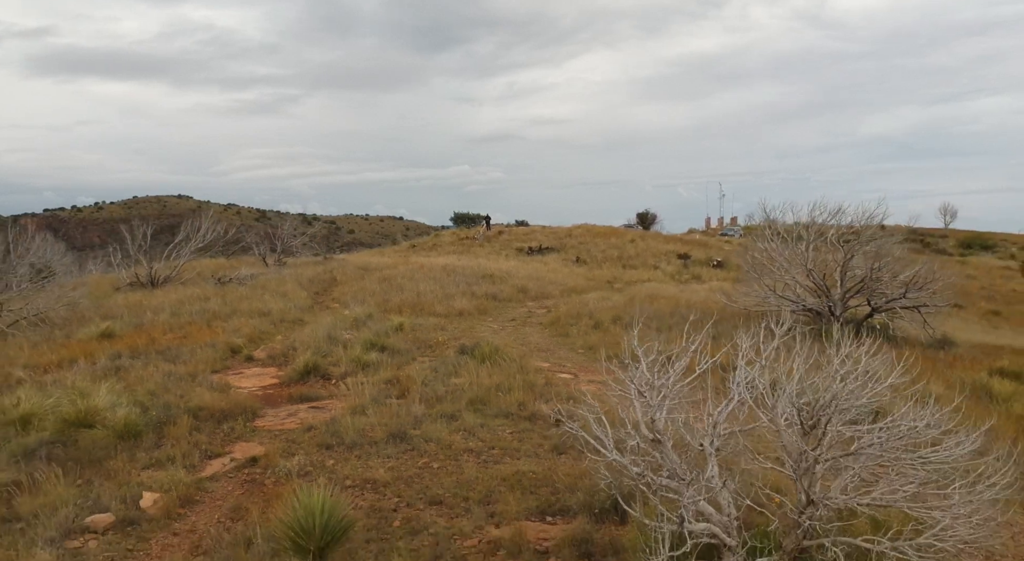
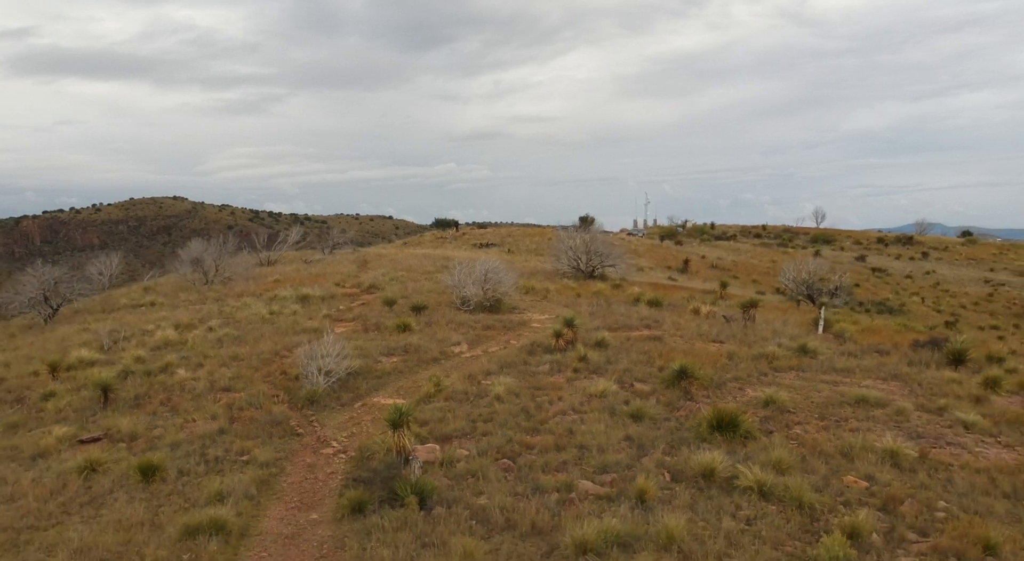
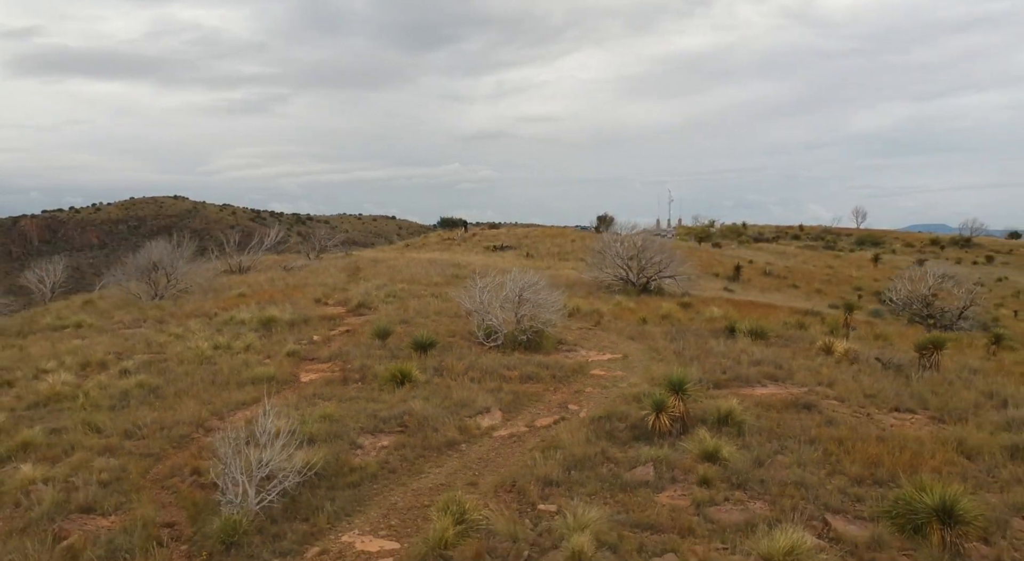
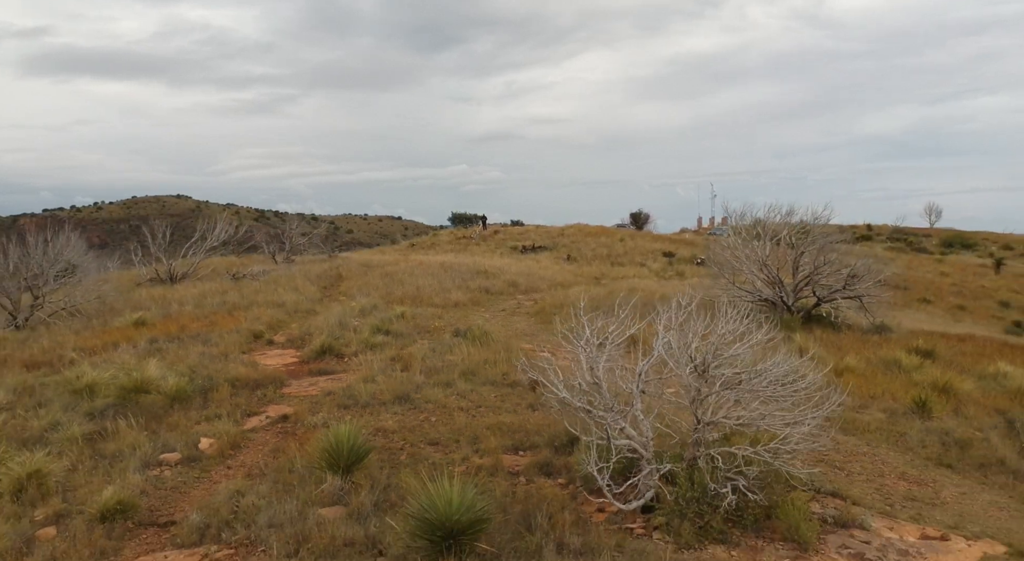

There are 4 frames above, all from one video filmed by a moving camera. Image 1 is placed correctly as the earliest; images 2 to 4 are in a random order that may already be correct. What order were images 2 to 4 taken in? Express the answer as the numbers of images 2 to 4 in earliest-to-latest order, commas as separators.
4, 3, 2
